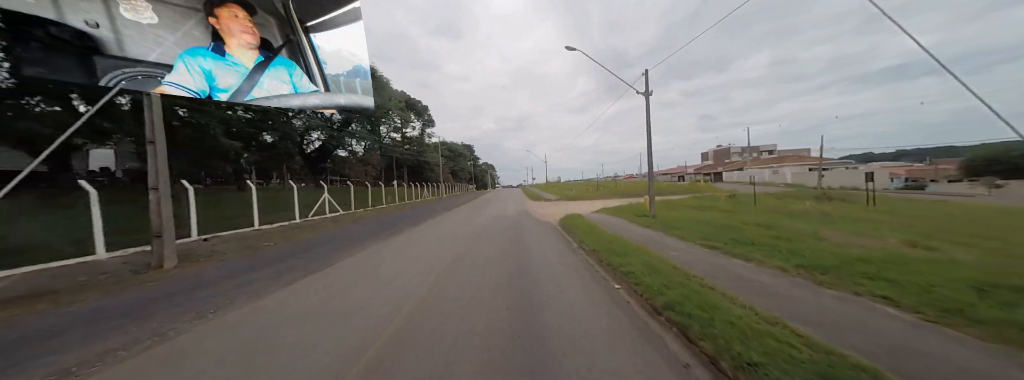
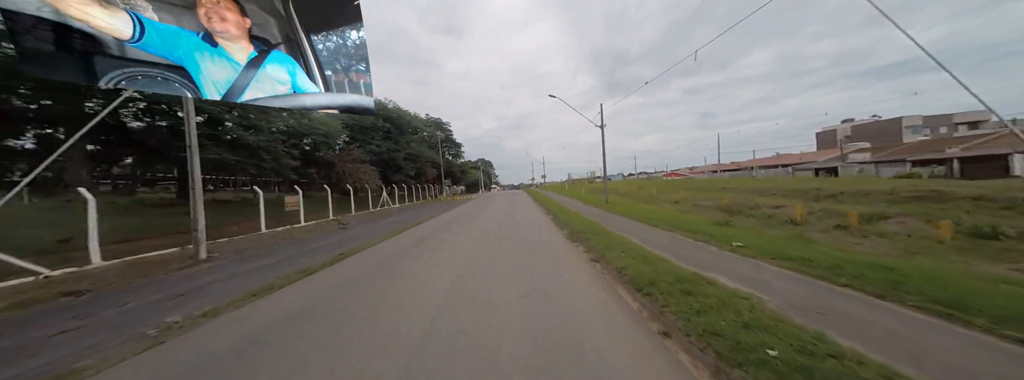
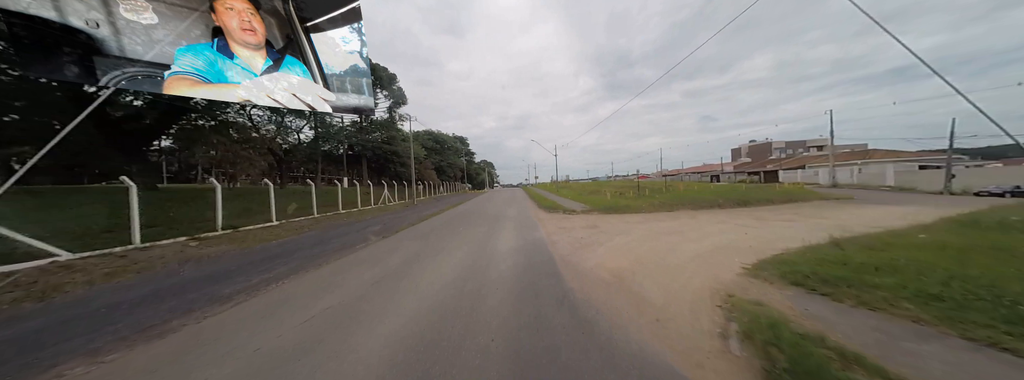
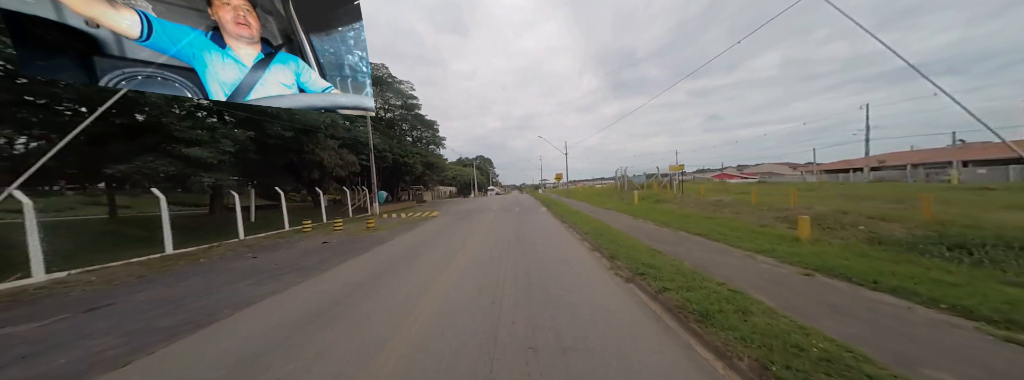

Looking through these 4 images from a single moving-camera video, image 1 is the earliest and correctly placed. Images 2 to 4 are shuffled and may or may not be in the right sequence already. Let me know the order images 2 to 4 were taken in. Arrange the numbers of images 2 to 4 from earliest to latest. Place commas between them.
3, 2, 4
